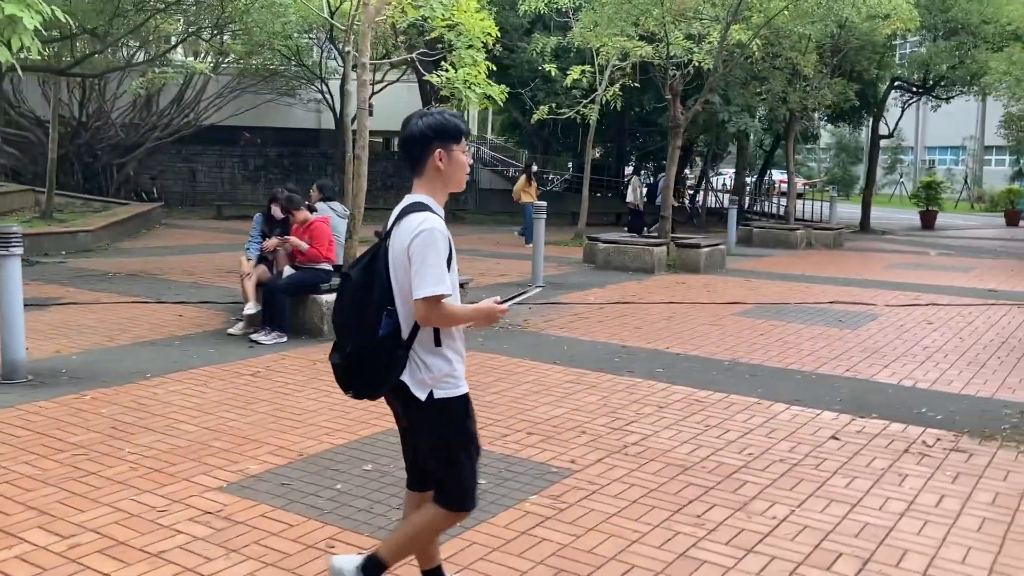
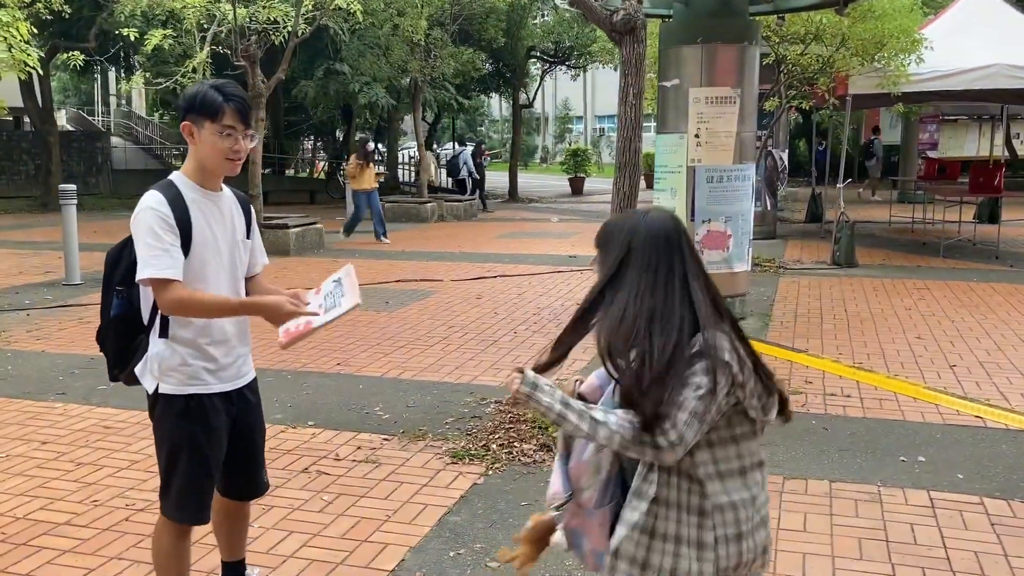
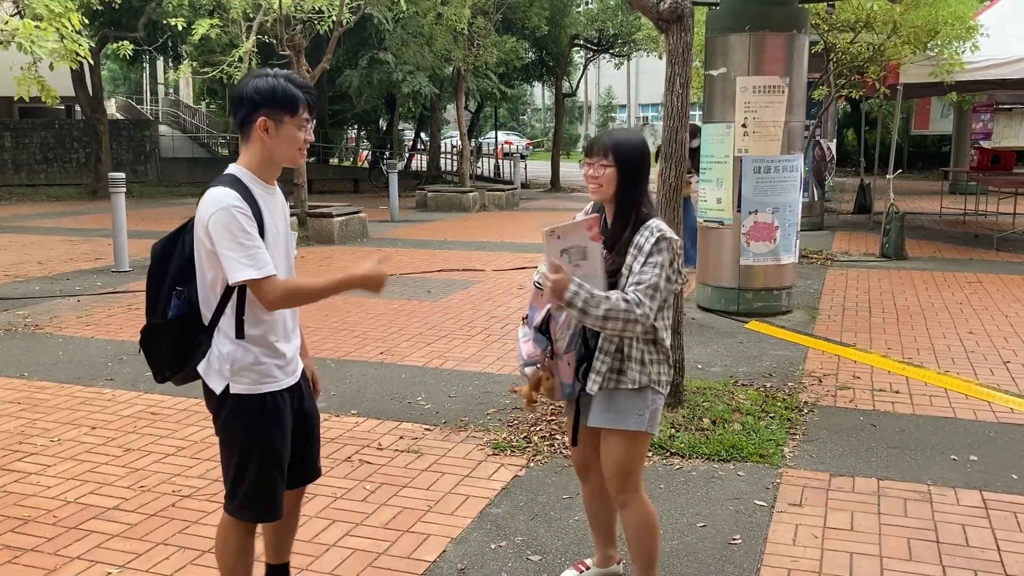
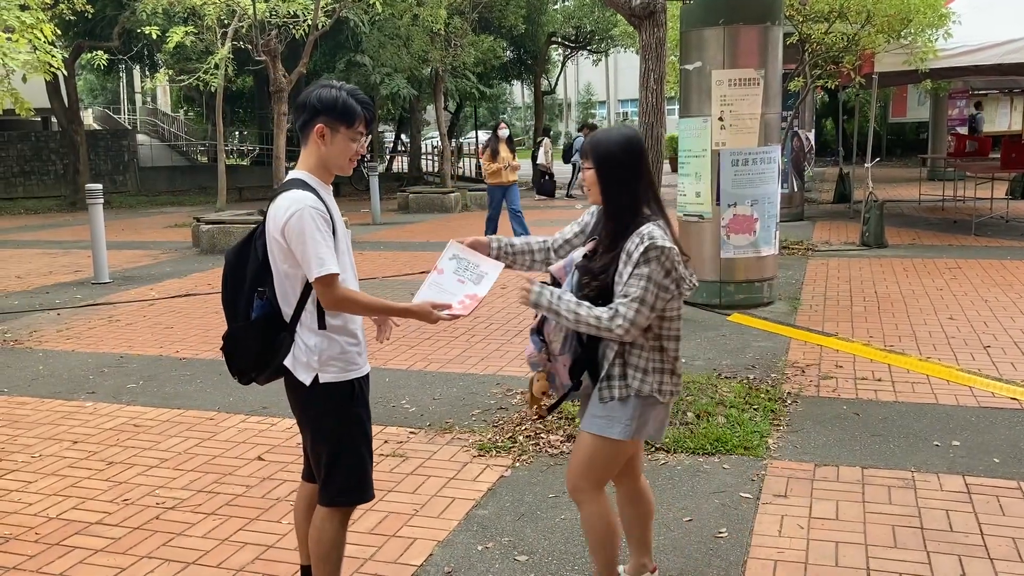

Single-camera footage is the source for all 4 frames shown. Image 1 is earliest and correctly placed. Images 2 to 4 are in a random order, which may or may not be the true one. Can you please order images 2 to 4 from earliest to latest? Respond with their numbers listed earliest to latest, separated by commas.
2, 4, 3
